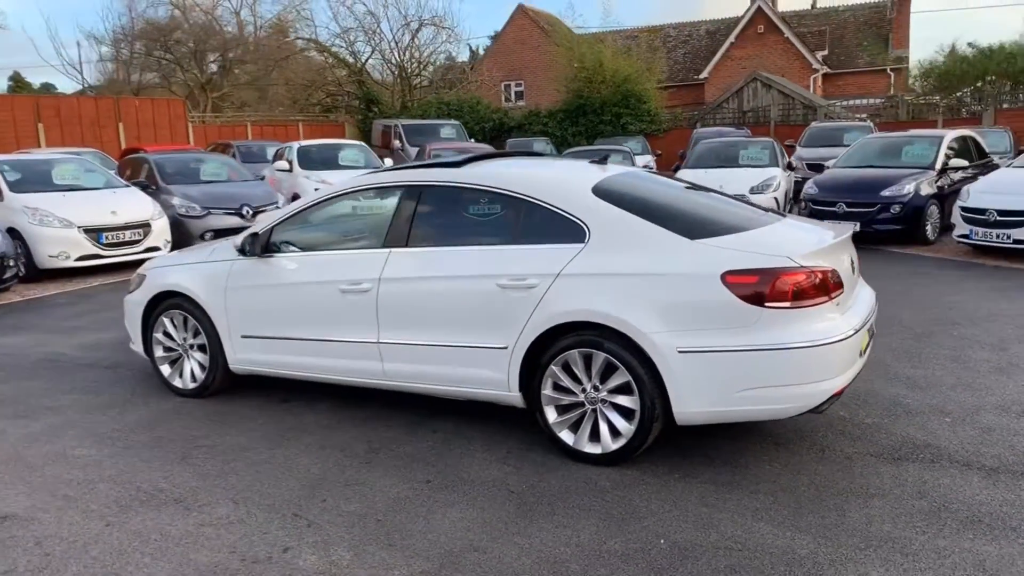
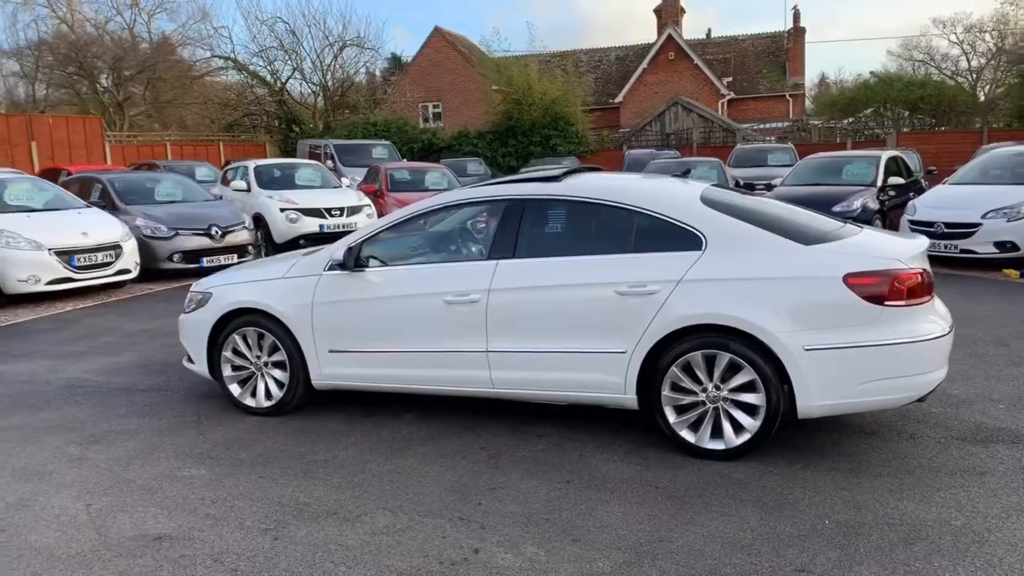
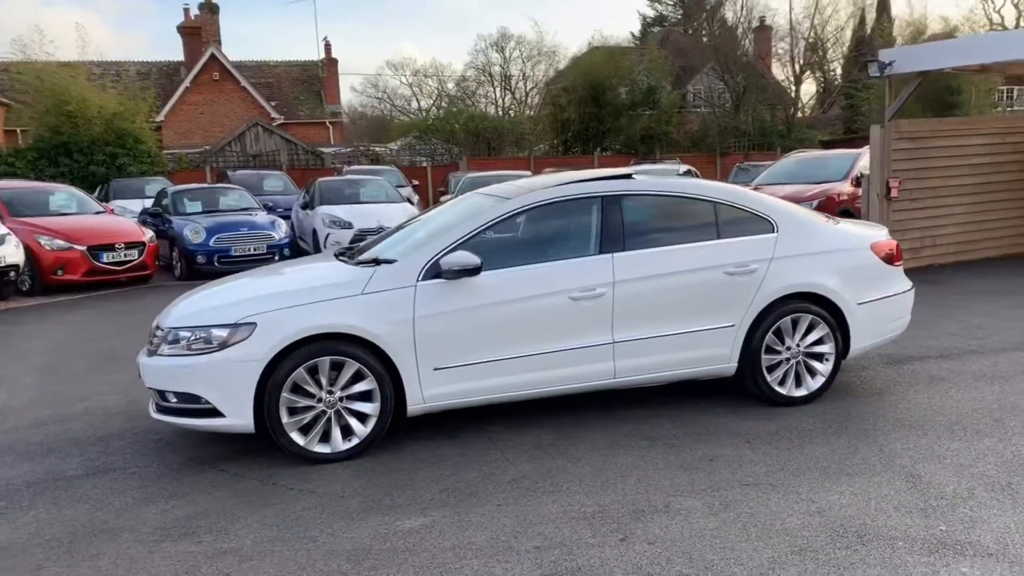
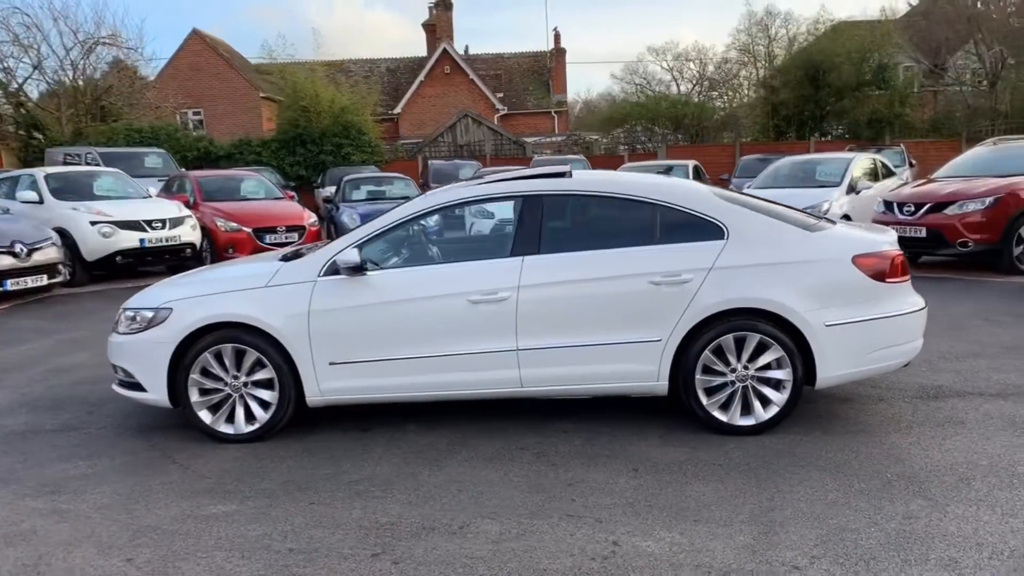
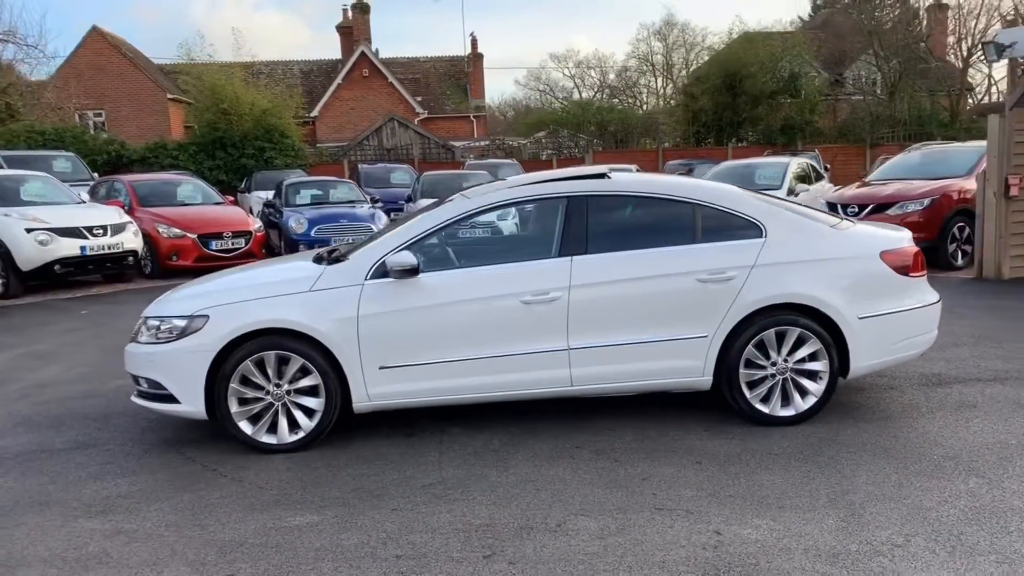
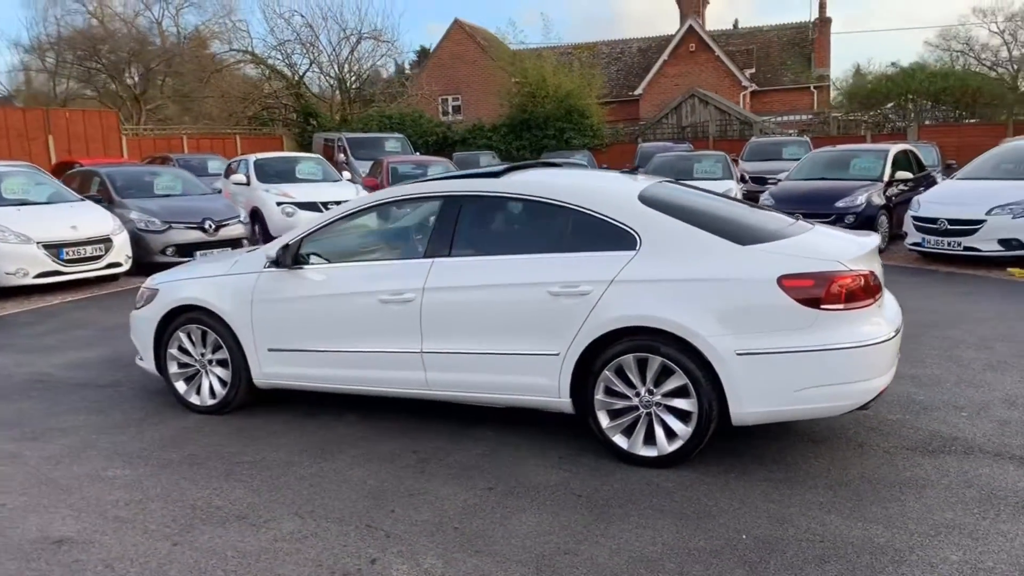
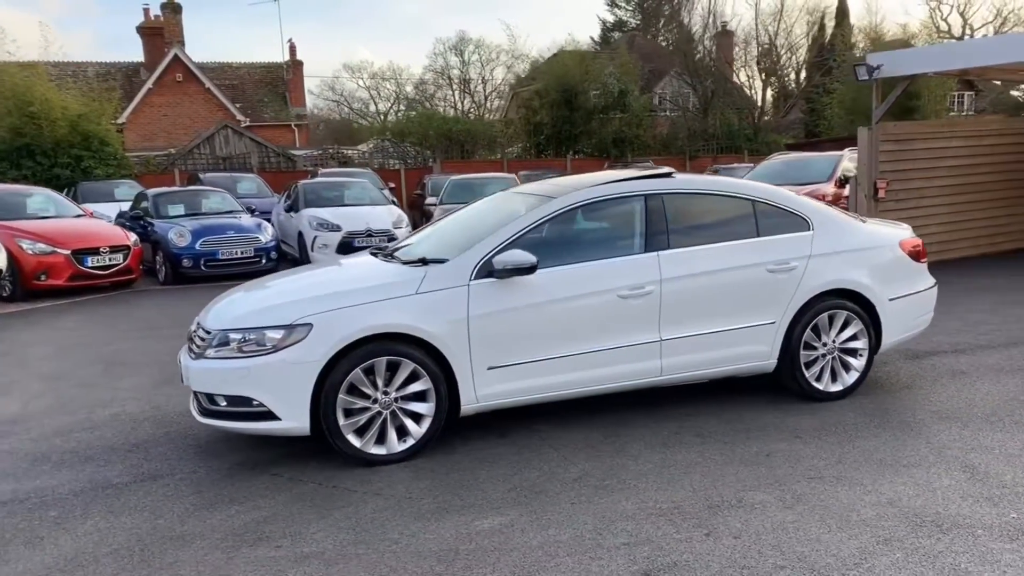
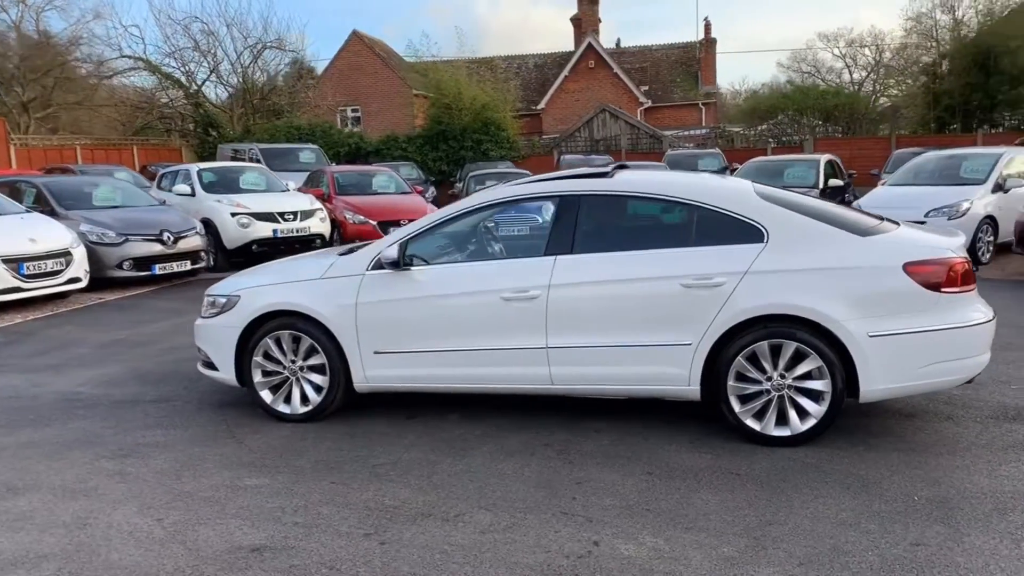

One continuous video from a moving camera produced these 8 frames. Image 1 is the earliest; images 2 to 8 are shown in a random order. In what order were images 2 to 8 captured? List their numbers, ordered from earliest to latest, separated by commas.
6, 2, 8, 4, 5, 3, 7
